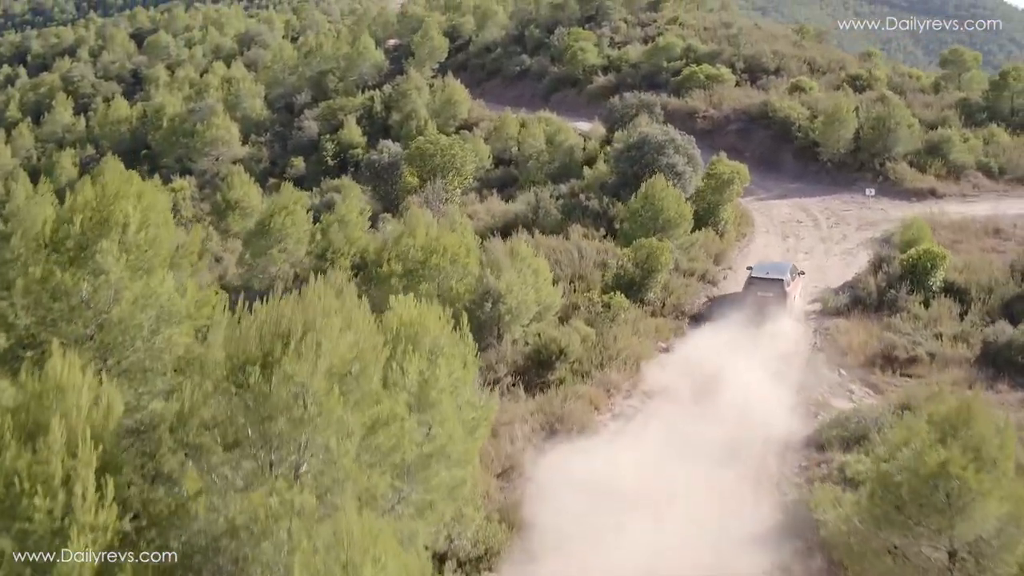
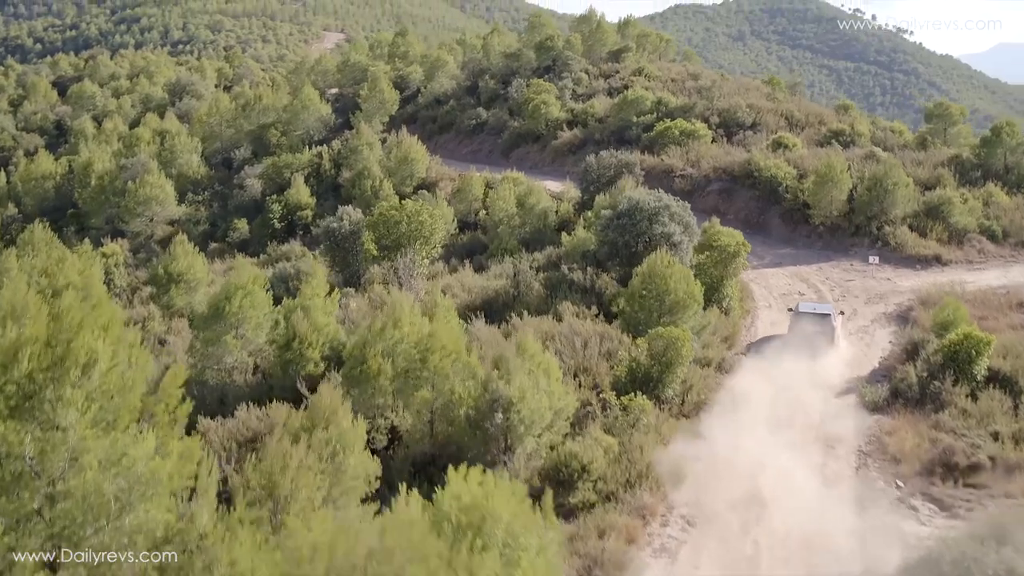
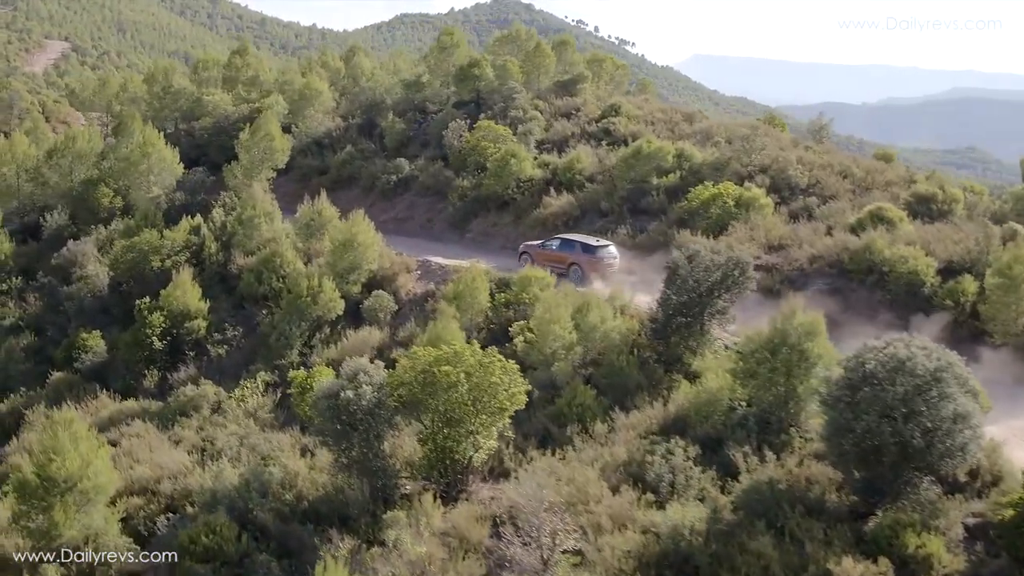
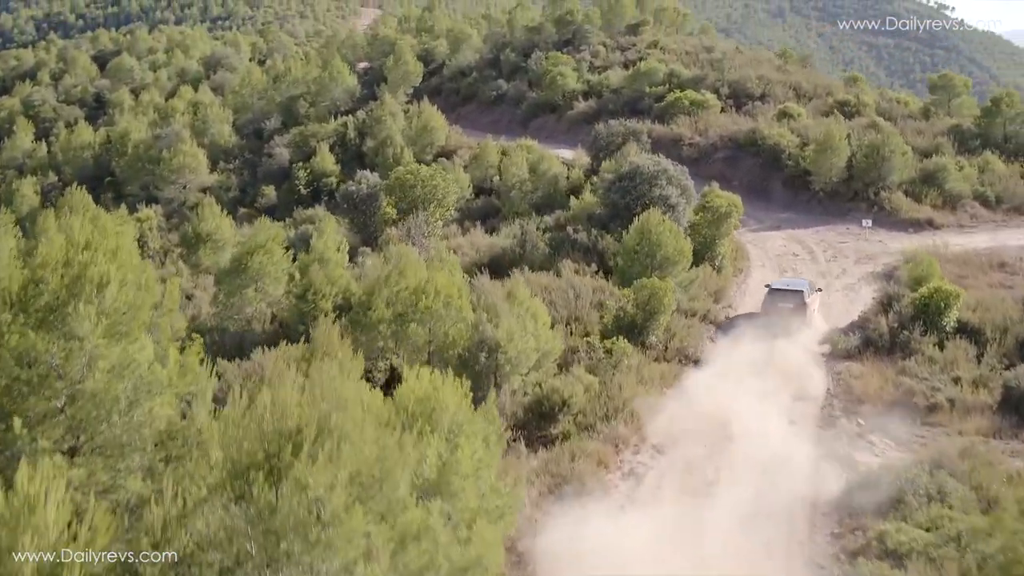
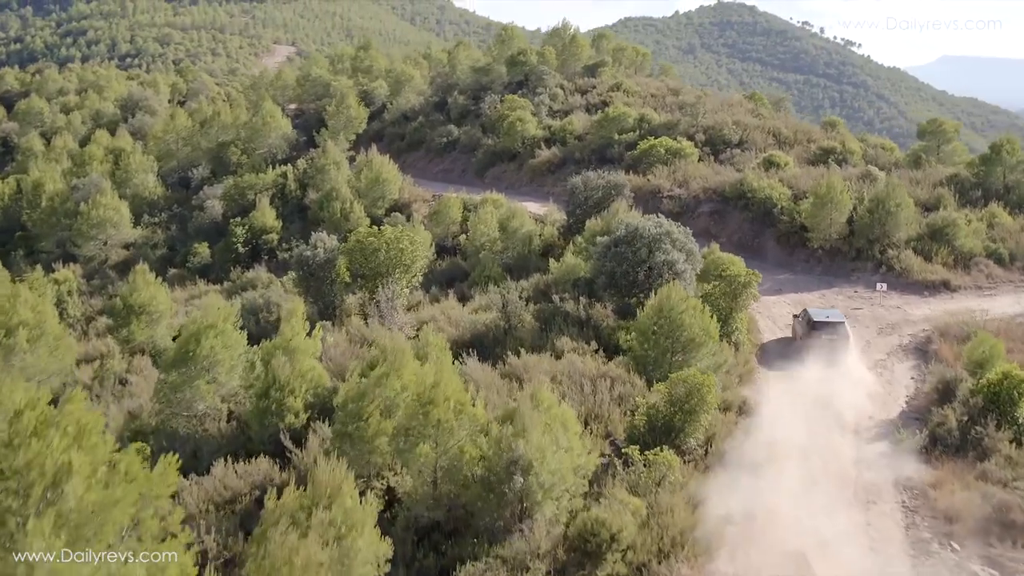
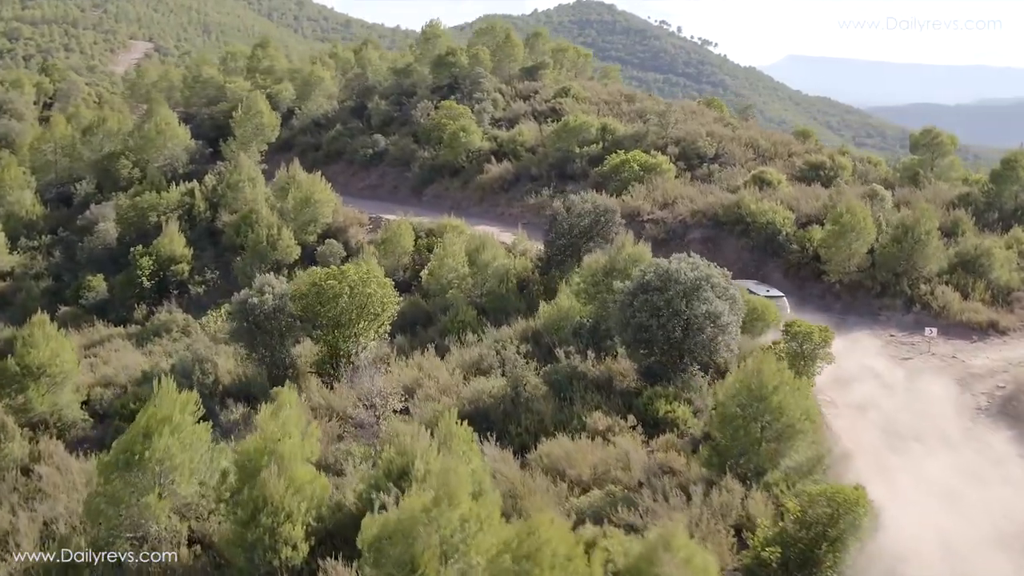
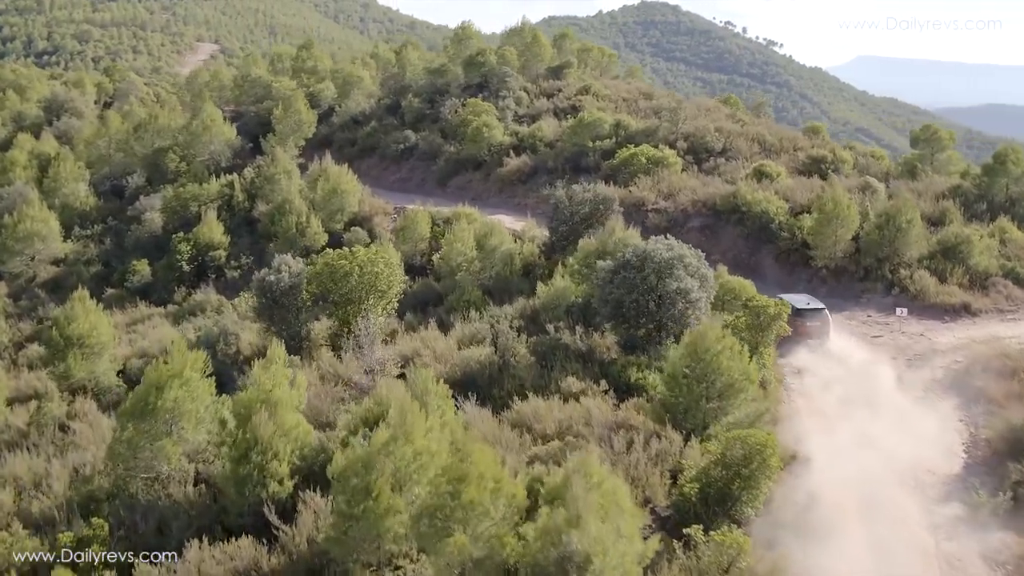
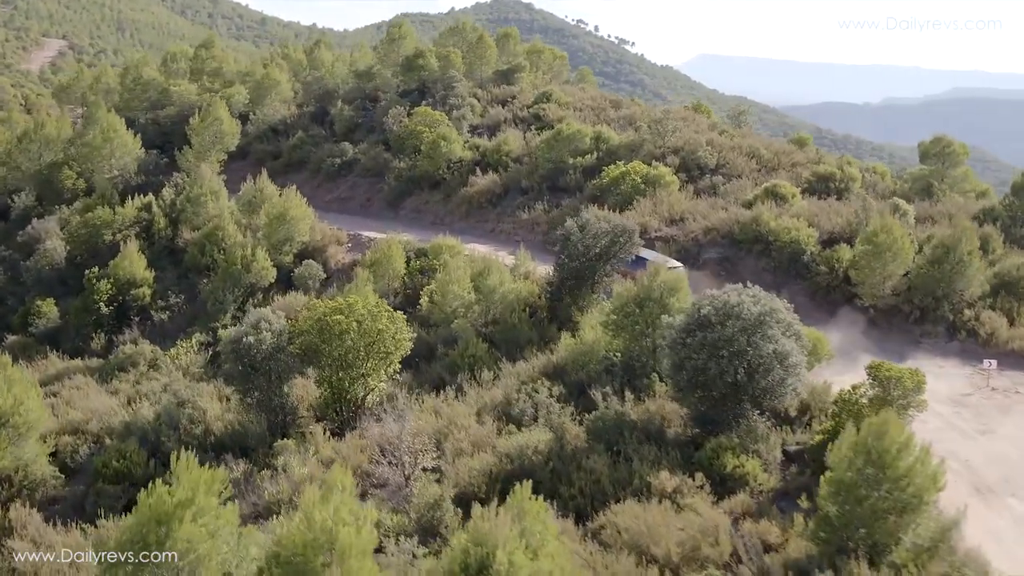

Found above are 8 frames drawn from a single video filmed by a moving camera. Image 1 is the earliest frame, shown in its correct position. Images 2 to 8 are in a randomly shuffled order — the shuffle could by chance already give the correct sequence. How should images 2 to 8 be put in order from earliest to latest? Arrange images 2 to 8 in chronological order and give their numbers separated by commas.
4, 2, 5, 7, 6, 8, 3
